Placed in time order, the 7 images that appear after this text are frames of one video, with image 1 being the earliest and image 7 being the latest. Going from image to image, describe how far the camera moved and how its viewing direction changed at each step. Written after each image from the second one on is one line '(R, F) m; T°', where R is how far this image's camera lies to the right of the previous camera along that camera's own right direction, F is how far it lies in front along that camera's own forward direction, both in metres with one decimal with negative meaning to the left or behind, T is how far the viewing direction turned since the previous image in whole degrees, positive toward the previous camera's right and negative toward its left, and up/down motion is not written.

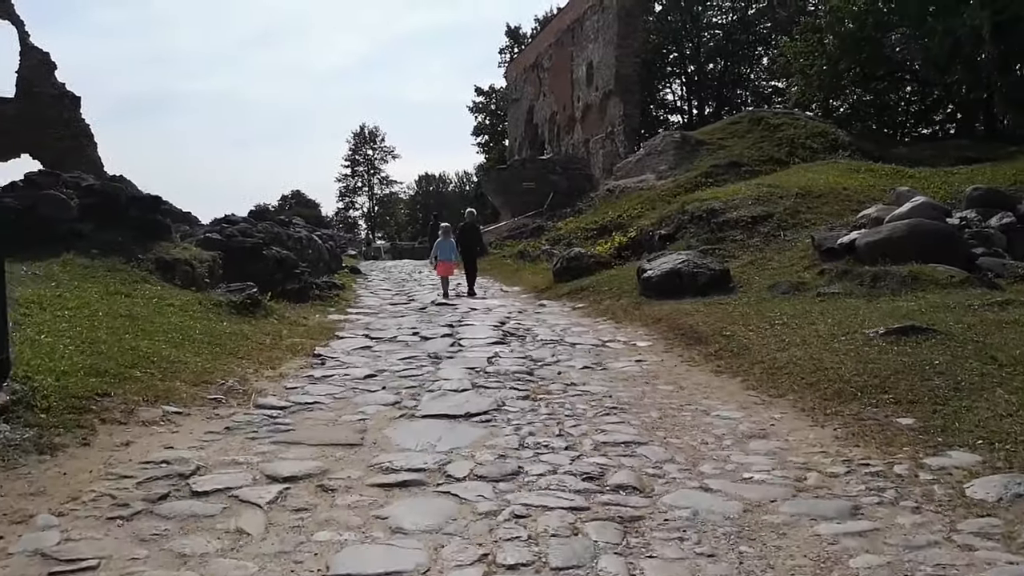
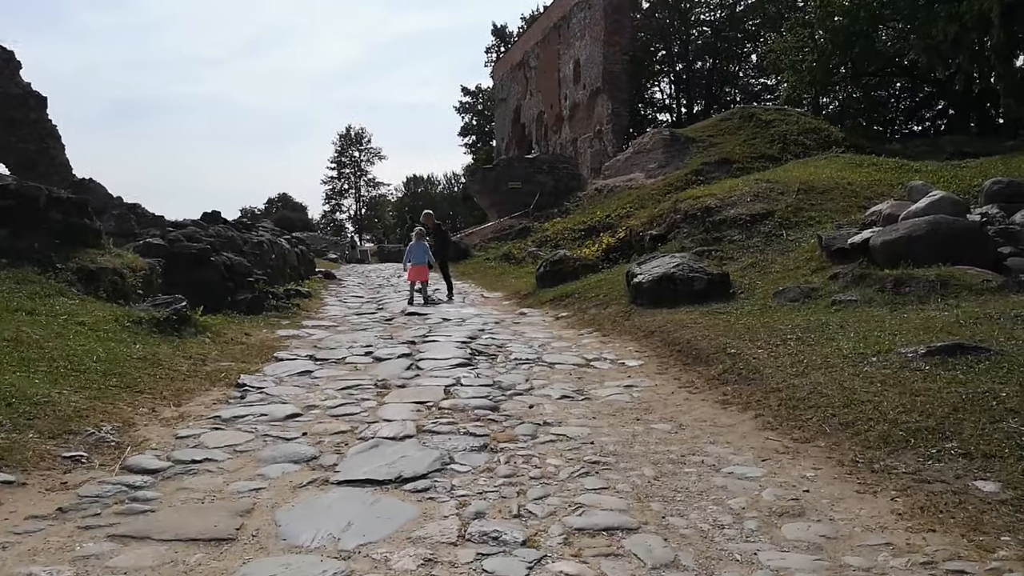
(+0.2, +1.0) m; +1°
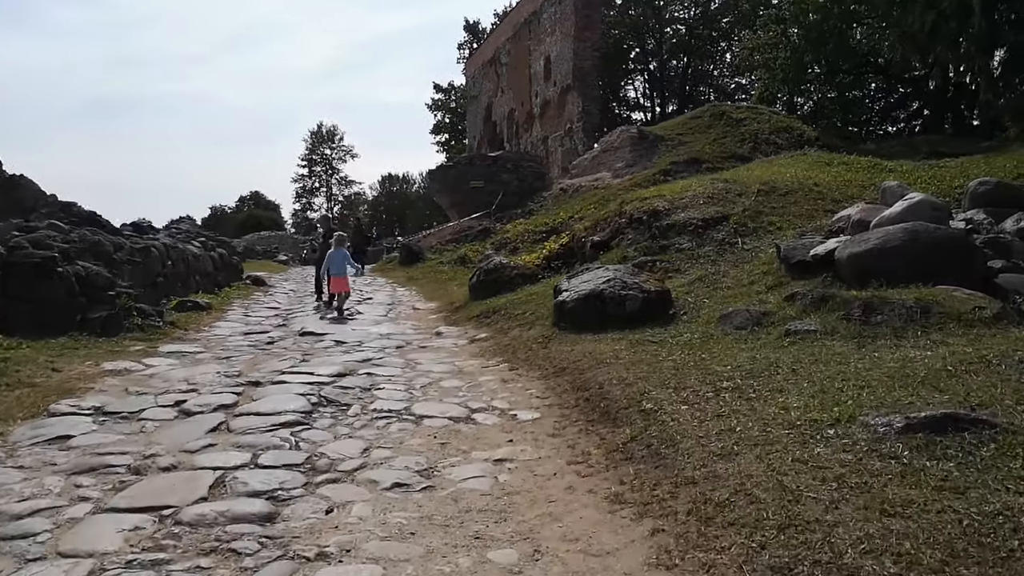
(+0.8, +1.4) m; +2°
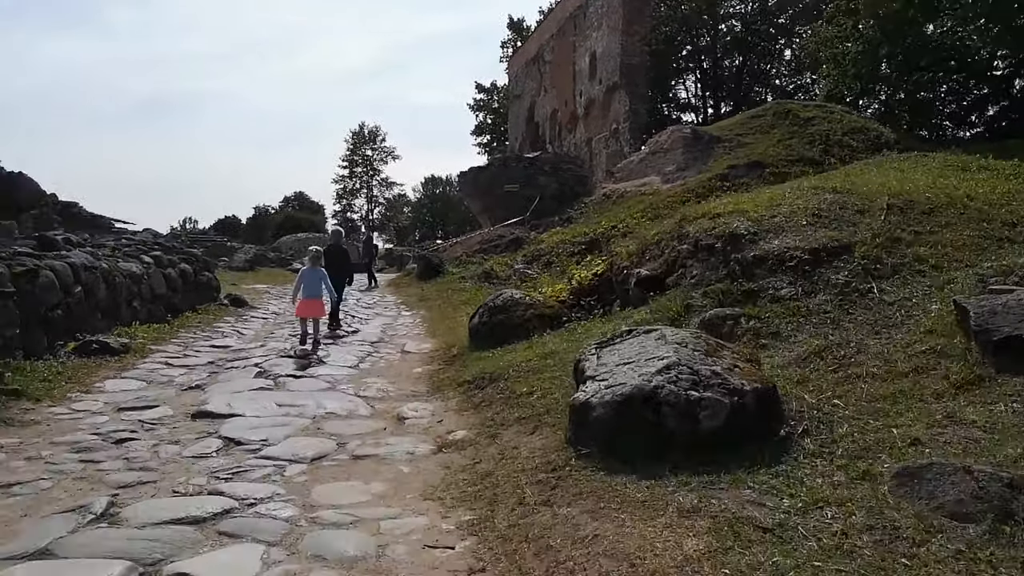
(+0.3, +3.1) m; -3°
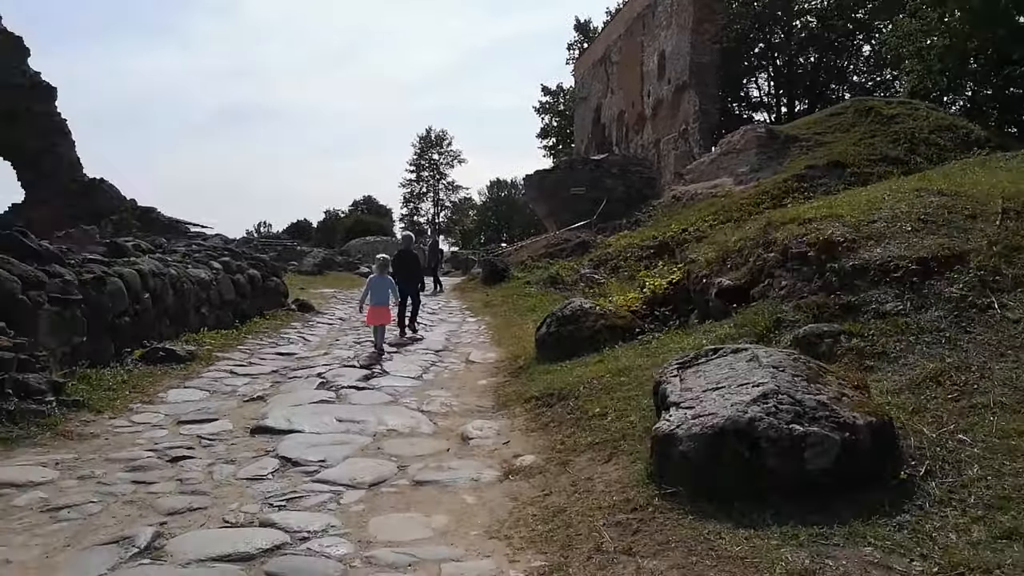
(-0.1, +0.4) m; -5°
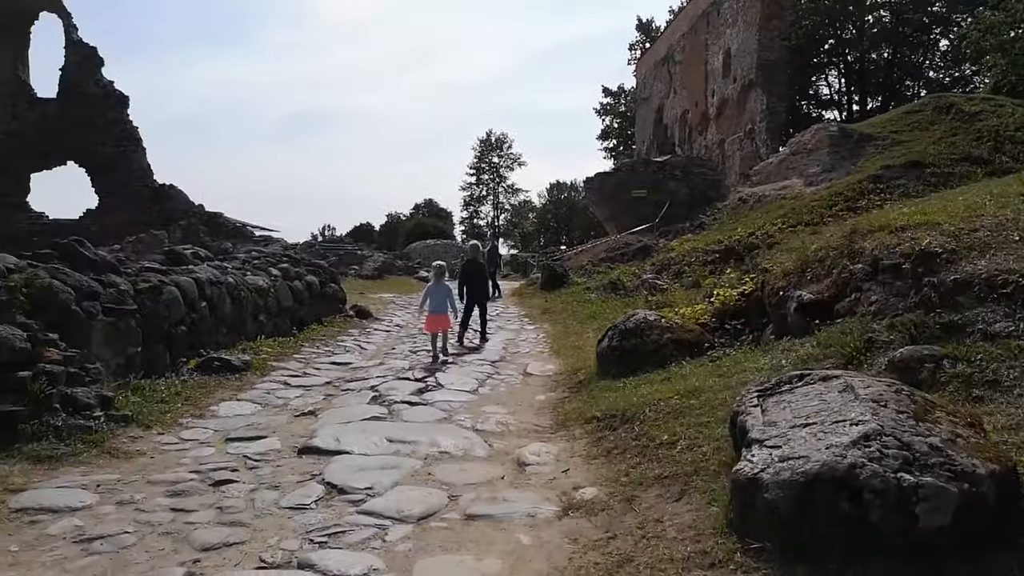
(0.0, +0.4) m; -4°
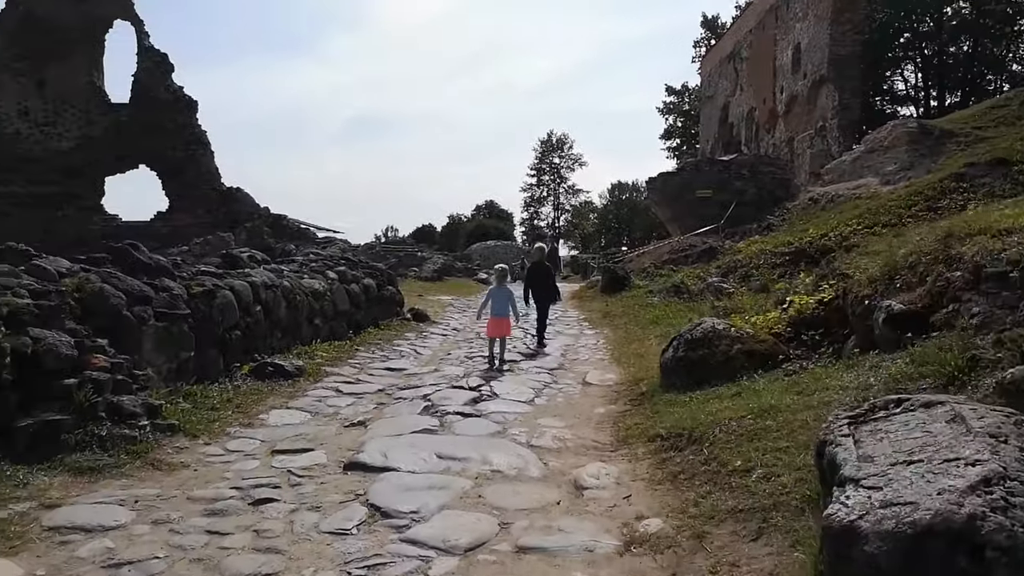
(0.0, +0.4) m; -5°
